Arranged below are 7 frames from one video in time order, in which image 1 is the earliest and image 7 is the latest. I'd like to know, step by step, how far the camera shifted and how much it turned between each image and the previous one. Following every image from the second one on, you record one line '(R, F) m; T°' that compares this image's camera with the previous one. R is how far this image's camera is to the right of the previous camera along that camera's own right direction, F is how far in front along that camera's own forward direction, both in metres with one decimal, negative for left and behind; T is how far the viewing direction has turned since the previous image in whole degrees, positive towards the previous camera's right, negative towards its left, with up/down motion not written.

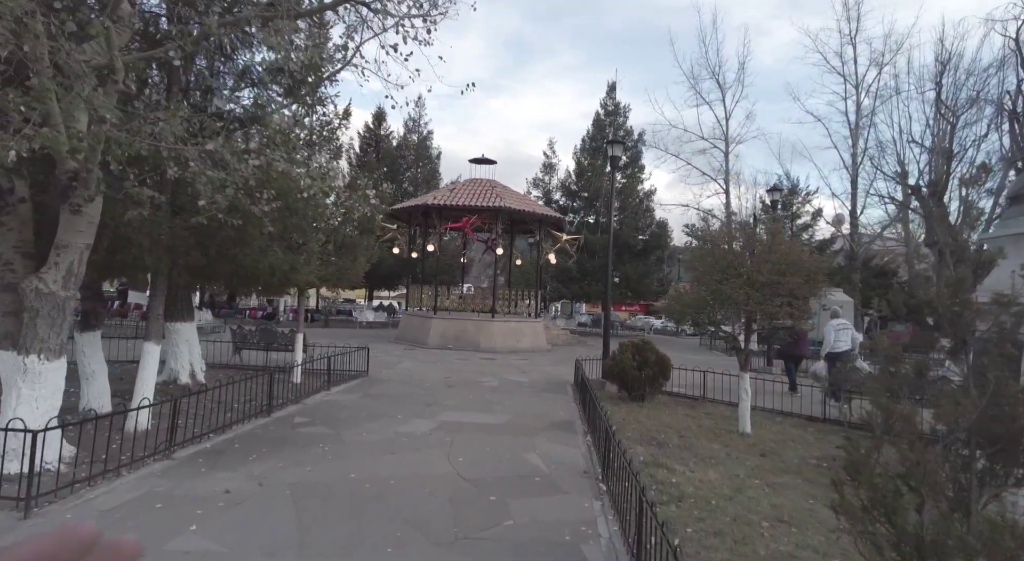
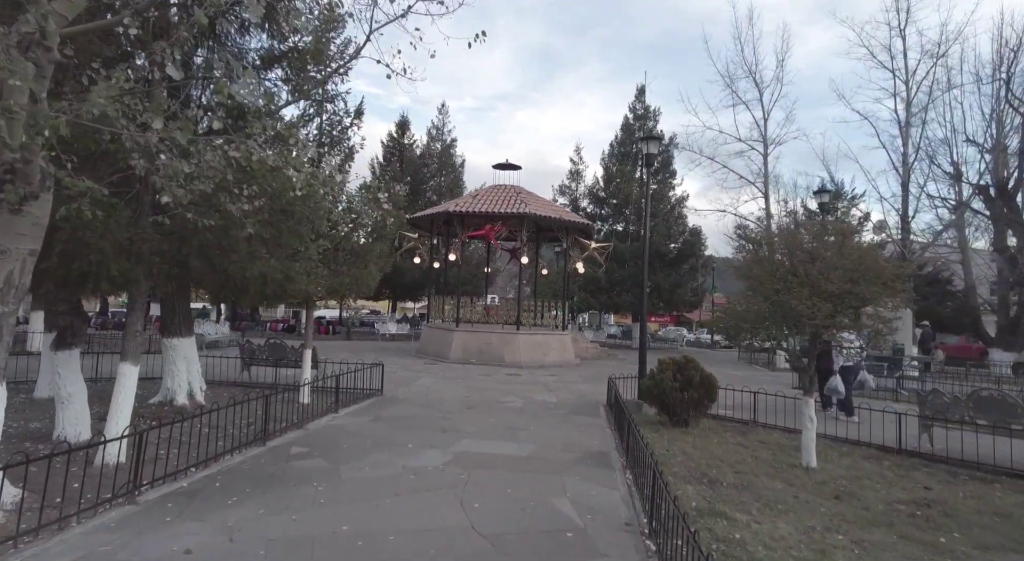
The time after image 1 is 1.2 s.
(0.0, +1.0) m; -3°
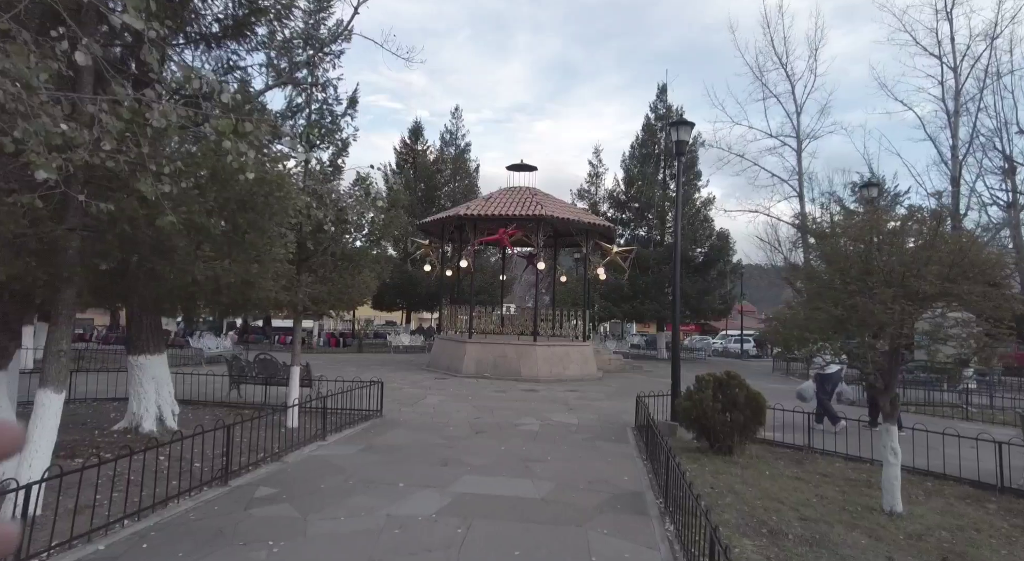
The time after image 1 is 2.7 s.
(+0.1, +1.3) m; -2°
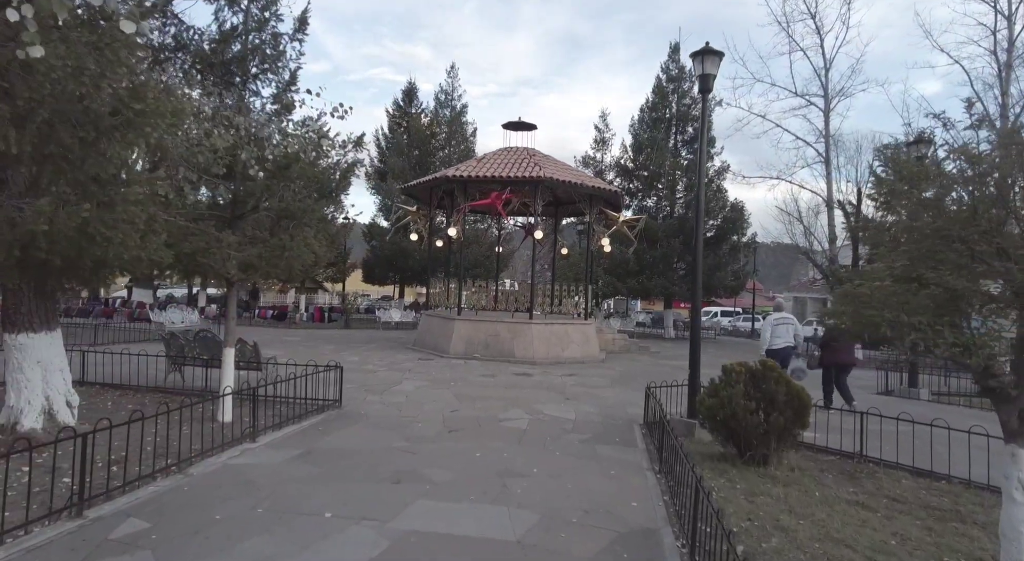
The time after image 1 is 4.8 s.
(+0.3, +1.8) m; 0°
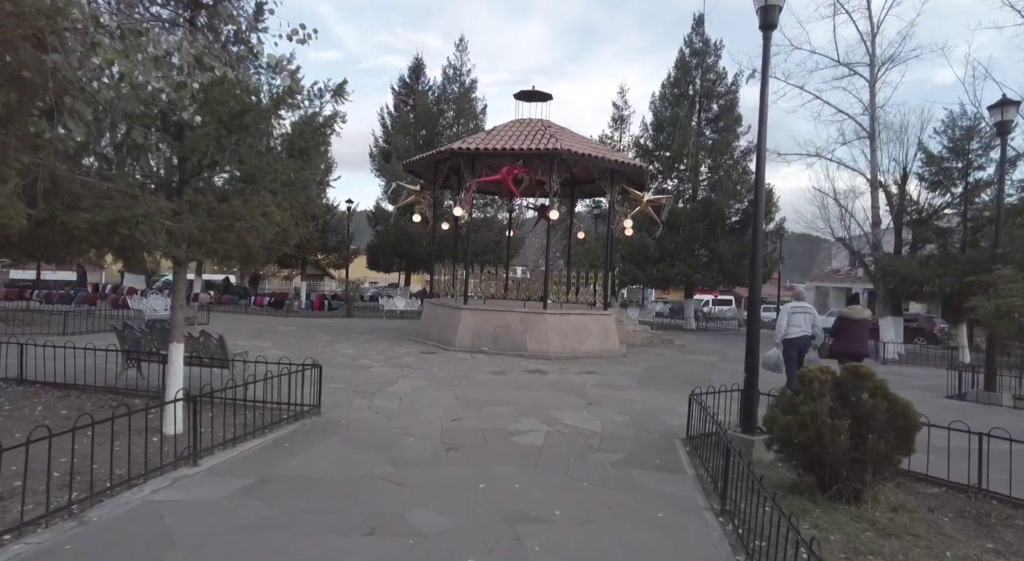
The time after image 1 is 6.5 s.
(0.0, +1.6) m; -1°
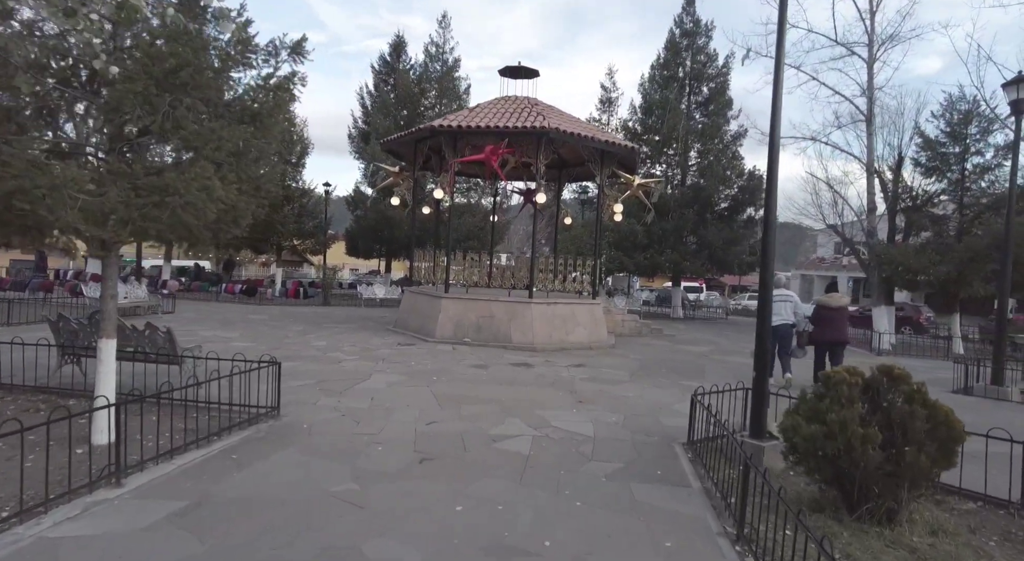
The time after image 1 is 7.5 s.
(0.0, +0.8) m; +2°
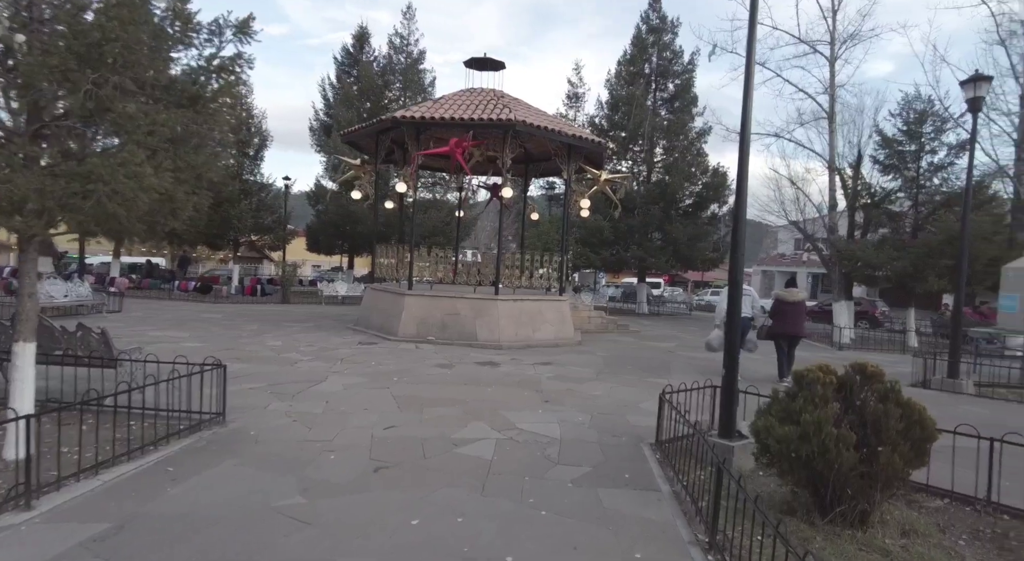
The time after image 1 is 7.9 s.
(0.0, +0.3) m; +3°
